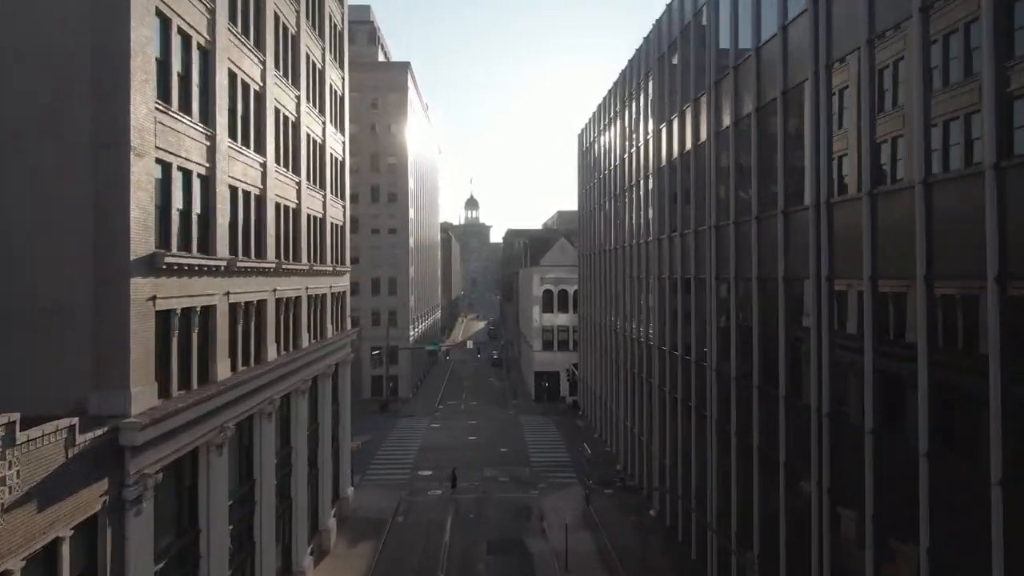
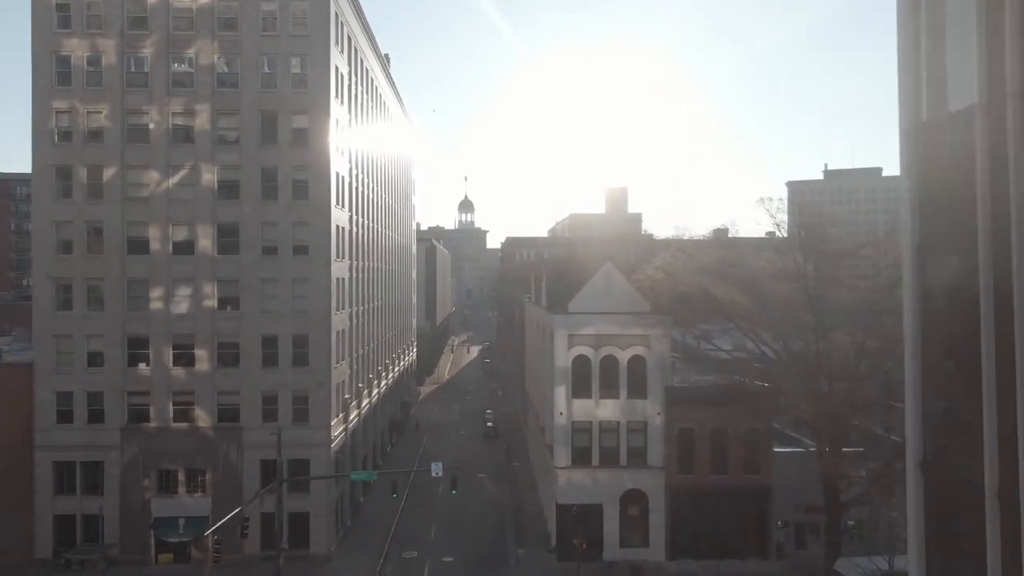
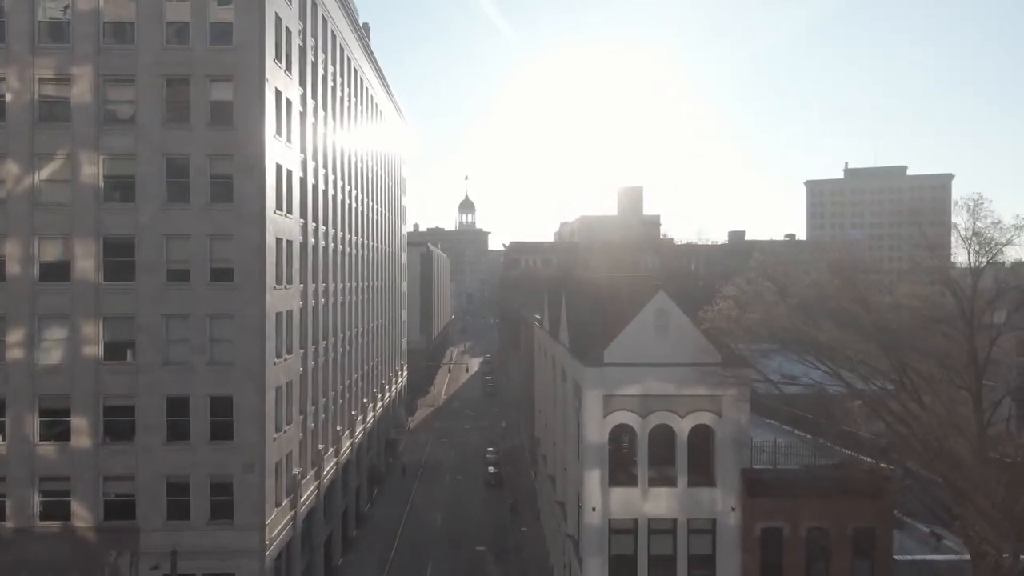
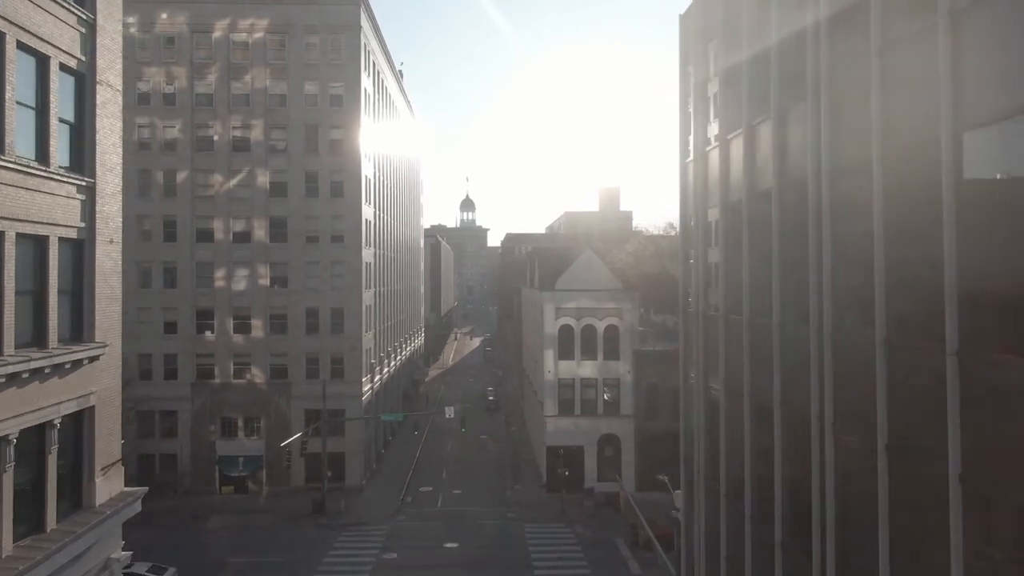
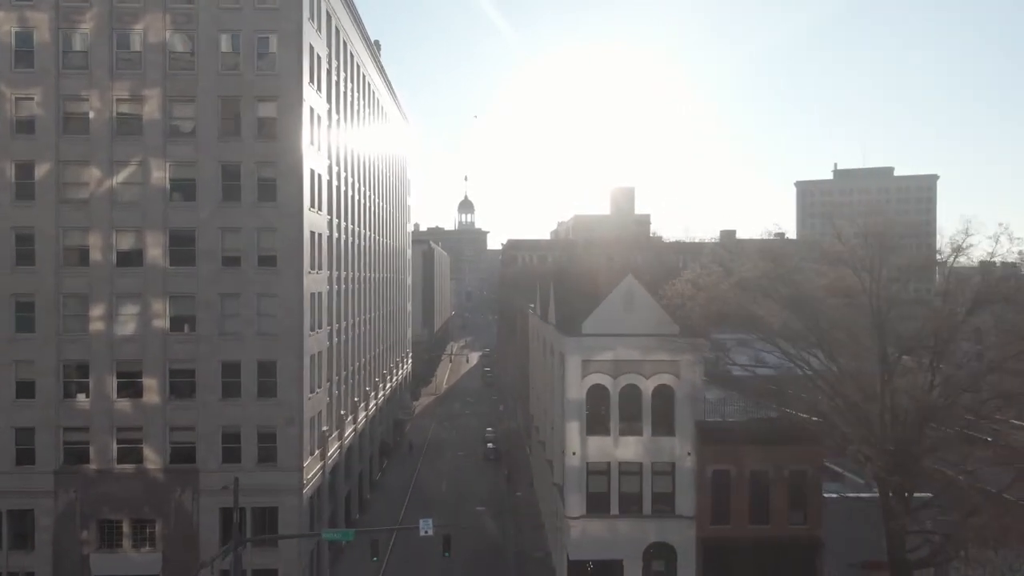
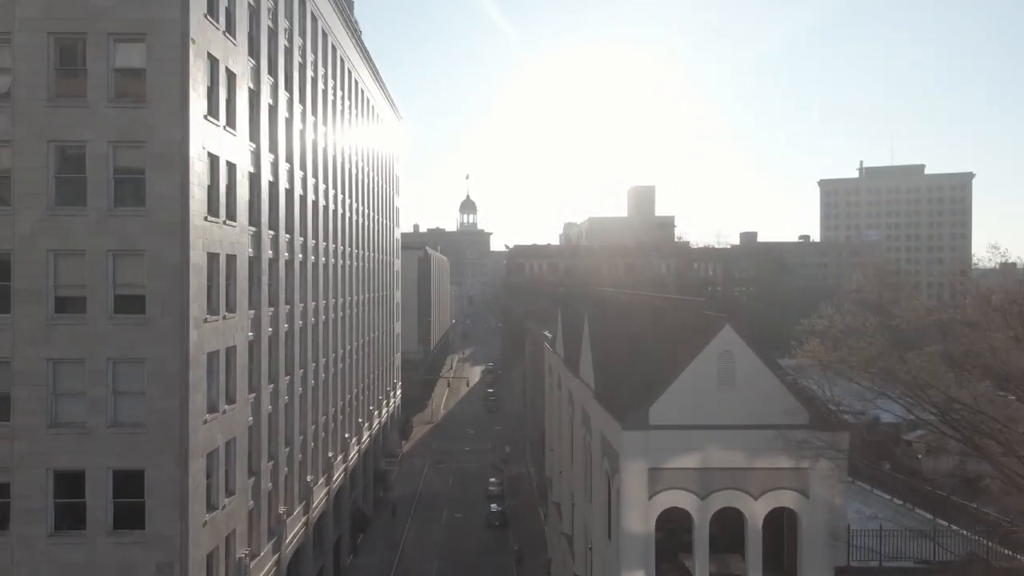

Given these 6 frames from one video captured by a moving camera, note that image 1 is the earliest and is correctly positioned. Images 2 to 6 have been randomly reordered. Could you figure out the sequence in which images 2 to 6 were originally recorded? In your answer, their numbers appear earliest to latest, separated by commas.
4, 2, 5, 3, 6
